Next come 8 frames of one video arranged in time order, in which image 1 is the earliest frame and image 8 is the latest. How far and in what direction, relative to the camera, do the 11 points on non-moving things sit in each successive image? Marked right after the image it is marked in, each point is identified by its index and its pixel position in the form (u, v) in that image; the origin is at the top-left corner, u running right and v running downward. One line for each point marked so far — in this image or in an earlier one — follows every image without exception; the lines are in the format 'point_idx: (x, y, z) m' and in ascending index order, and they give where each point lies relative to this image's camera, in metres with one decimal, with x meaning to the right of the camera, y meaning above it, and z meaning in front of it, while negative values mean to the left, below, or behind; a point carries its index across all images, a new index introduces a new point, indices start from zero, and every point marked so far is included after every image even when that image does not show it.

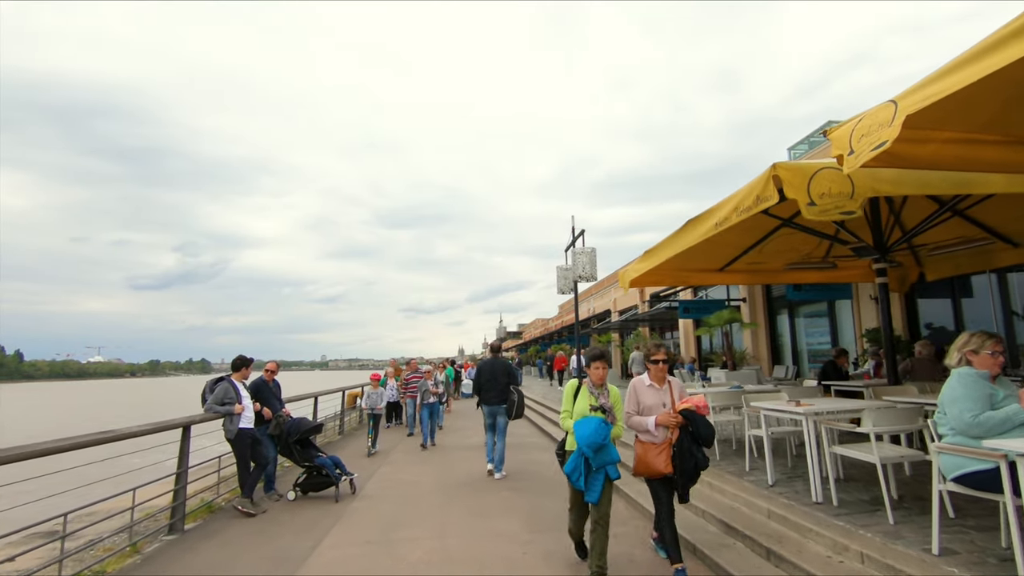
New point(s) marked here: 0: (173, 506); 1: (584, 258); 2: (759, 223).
0: (-3.6, -2.3, +6.0) m
1: (+1.9, +0.8, +14.9) m
2: (+3.5, +0.9, +8.1) m
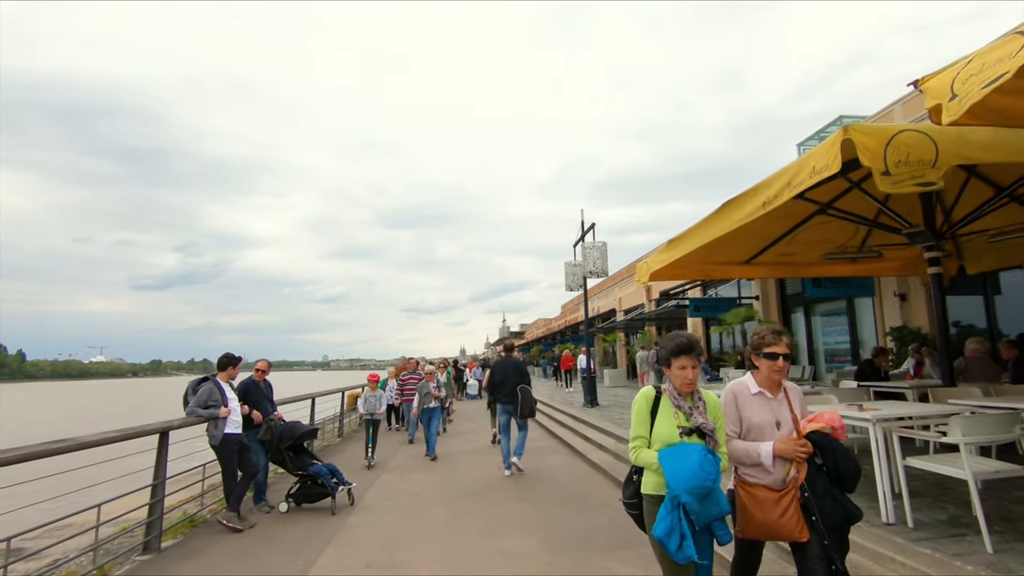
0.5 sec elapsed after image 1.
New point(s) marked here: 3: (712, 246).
0: (-3.5, -2.2, +5.4) m
1: (+2.1, +0.9, +14.2) m
2: (+3.7, +1.1, +7.4) m
3: (+3.0, +0.6, +8.4) m
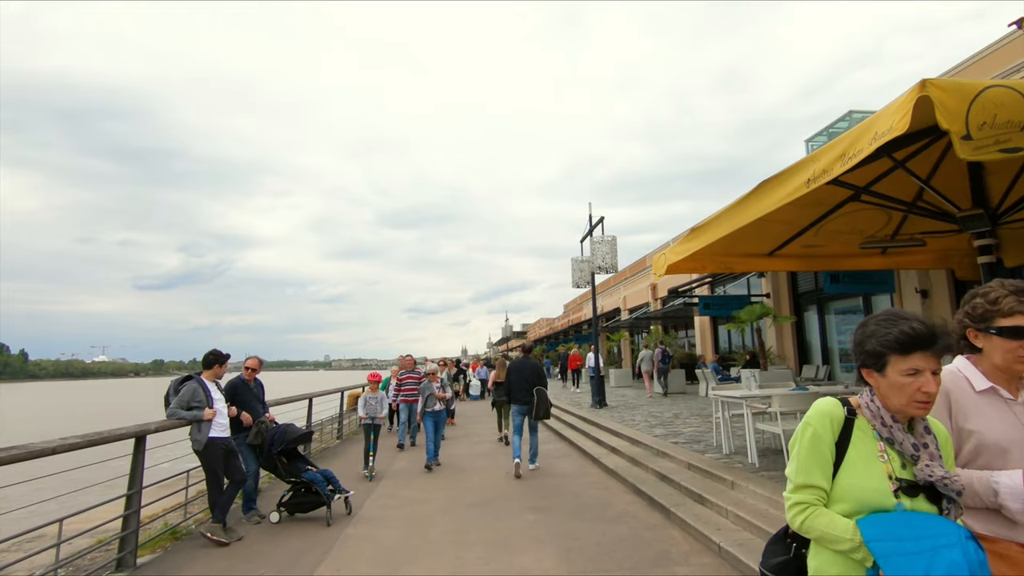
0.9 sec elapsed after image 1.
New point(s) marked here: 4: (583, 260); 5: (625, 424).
0: (-3.4, -2.1, +4.9) m
1: (+2.2, +1.0, +13.7) m
2: (+3.8, +1.1, +6.9) m
3: (+3.1, +0.7, +7.9) m
4: (+2.1, +0.8, +16.3) m
5: (+2.2, -2.6, +11.1) m
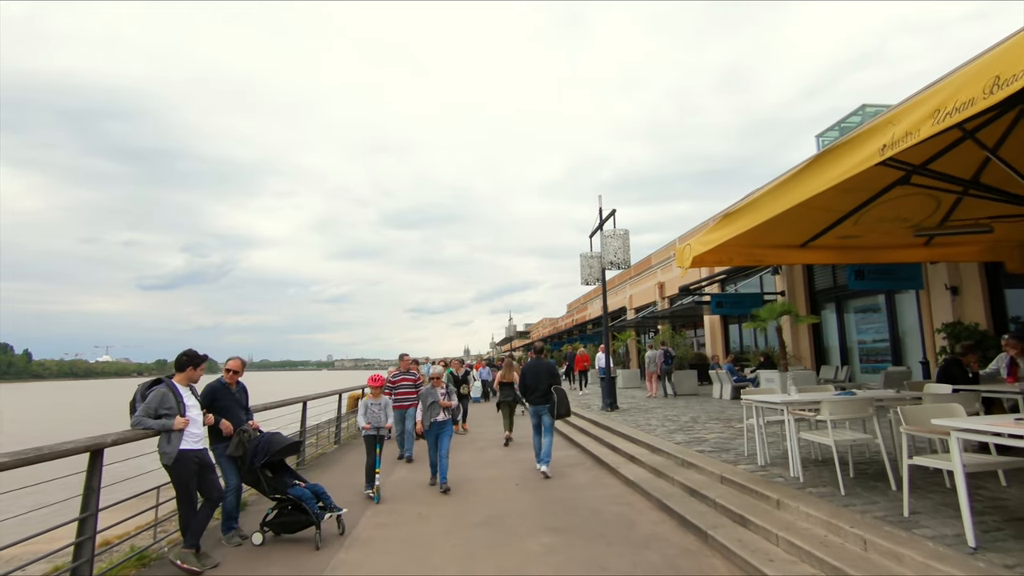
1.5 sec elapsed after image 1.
0: (-3.2, -2.1, +4.2) m
1: (+2.4, +1.1, +13.0) m
2: (+4.0, +1.2, +6.2) m
3: (+3.2, +0.8, +7.2) m
4: (+2.2, +0.9, +15.6) m
5: (+2.4, -2.6, +10.4) m
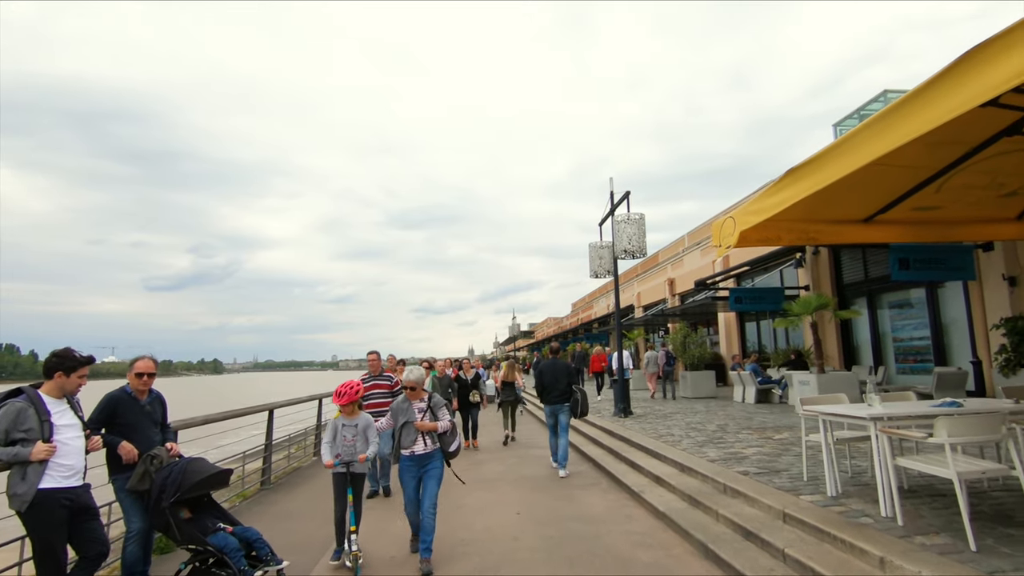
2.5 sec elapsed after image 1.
0: (-3.3, -1.9, +2.8) m
1: (+2.4, +1.2, +11.5) m
2: (+3.9, +1.4, +4.8) m
3: (+3.2, +1.0, +5.7) m
4: (+2.3, +1.1, +14.2) m
5: (+2.4, -2.4, +9.0) m
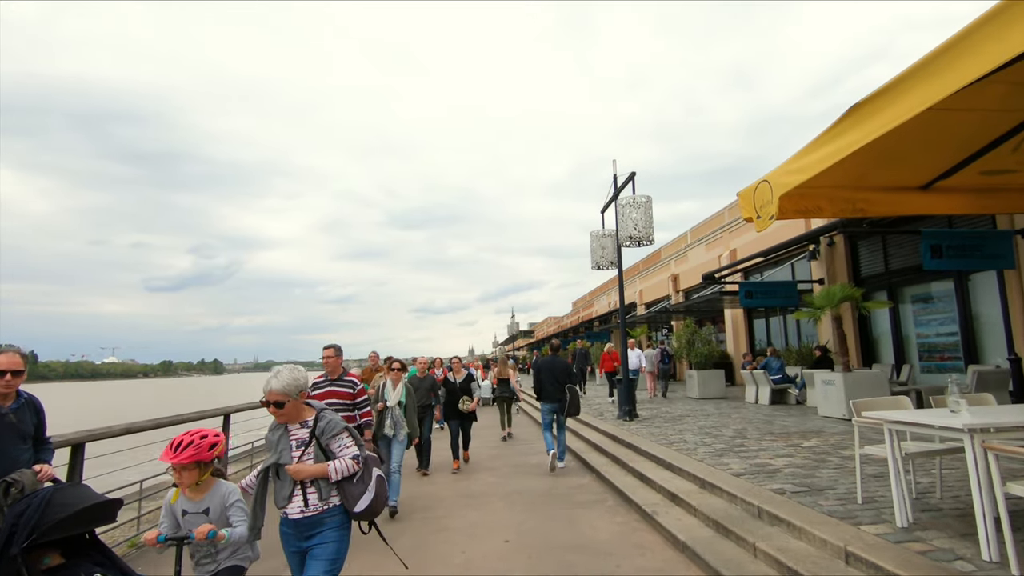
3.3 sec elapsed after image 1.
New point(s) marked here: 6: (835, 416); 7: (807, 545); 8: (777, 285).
0: (-3.4, -1.7, +1.8) m
1: (+2.3, +1.4, +10.5) m
2: (+3.8, +1.6, +3.7) m
3: (+3.1, +1.2, +4.7) m
4: (+2.2, +1.2, +13.1) m
5: (+2.3, -2.2, +7.9) m
6: (+5.8, -2.3, +10.3) m
7: (+2.1, -1.8, +4.0) m
8: (+8.3, +0.1, +17.8) m
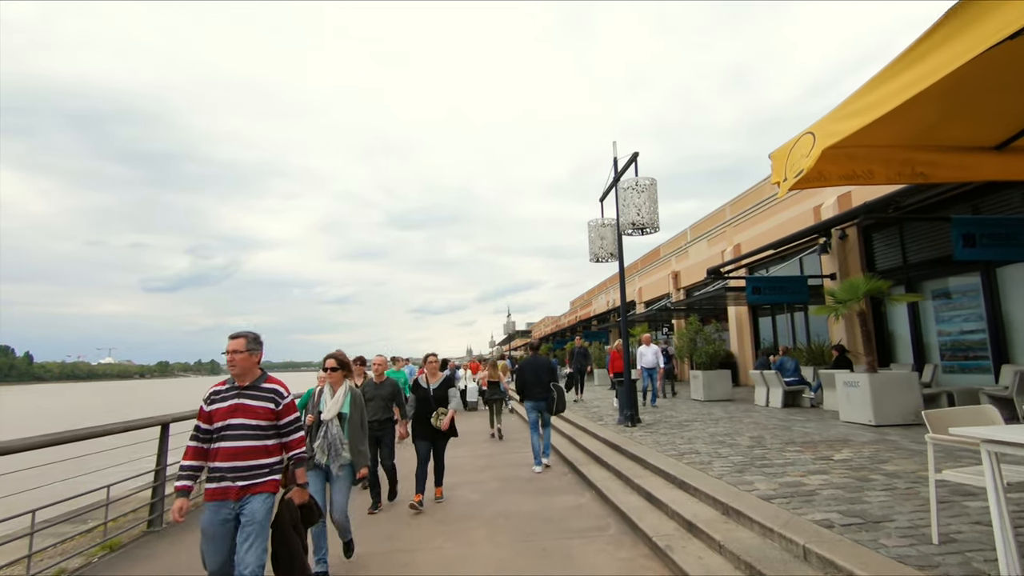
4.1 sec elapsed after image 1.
0: (-3.5, -1.6, +0.7) m
1: (+2.1, +1.5, +9.5) m
2: (+3.7, +1.7, +2.7) m
3: (+3.0, +1.3, +3.7) m
4: (+2.0, +1.4, +12.1) m
5: (+2.1, -2.1, +6.9) m
6: (+5.7, -2.2, +9.3) m
7: (+1.9, -1.7, +3.0) m
8: (+8.1, +0.3, +16.8) m
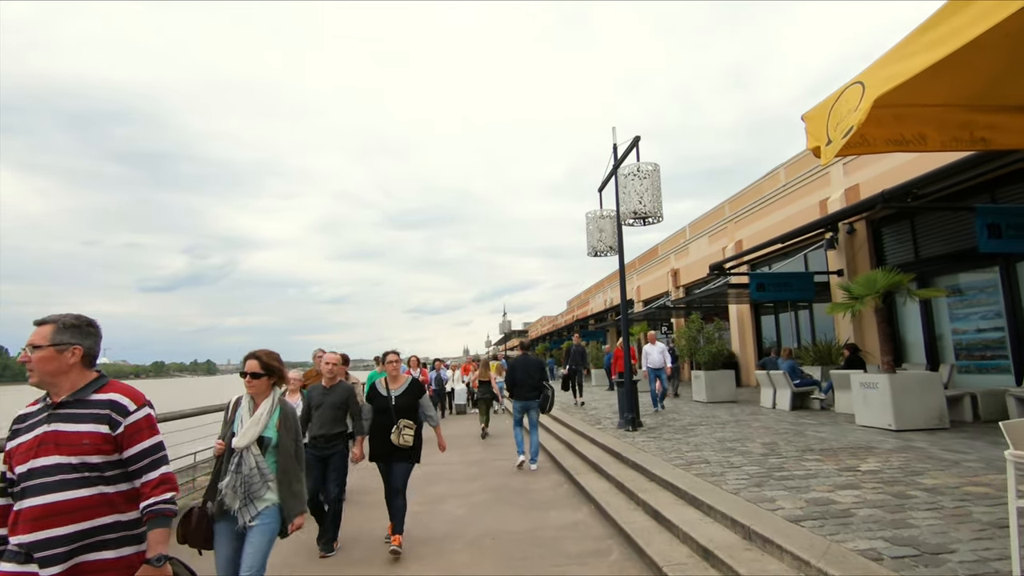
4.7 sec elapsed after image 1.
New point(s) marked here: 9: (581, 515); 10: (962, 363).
0: (-3.6, -1.5, 0.0) m
1: (+2.0, +1.6, +8.8) m
2: (+3.6, +1.8, +2.0) m
3: (+2.9, +1.4, +3.0) m
4: (+1.9, +1.5, +11.5) m
5: (+2.0, -2.0, +6.2) m
6: (+5.6, -2.1, +8.6) m
7: (+1.8, -1.6, +2.3) m
8: (+8.0, +0.3, +16.2) m
9: (+0.7, -2.3, +5.8) m
10: (+10.1, -1.7, +12.7) m
